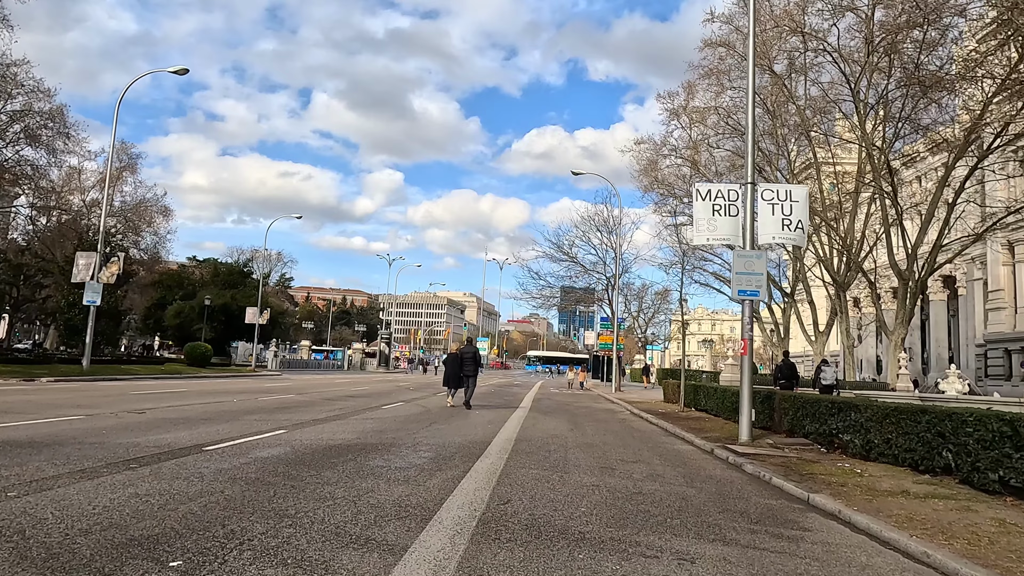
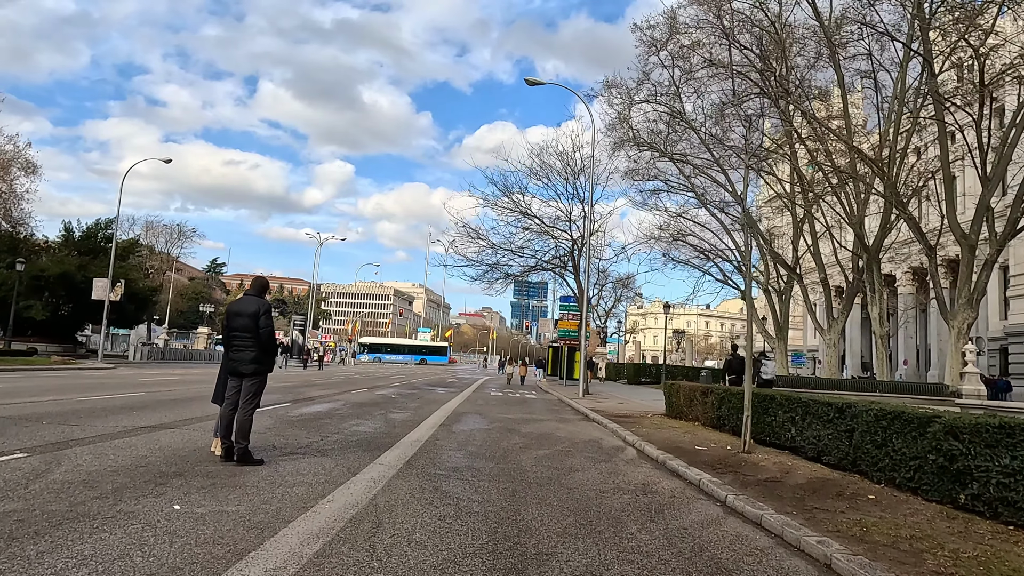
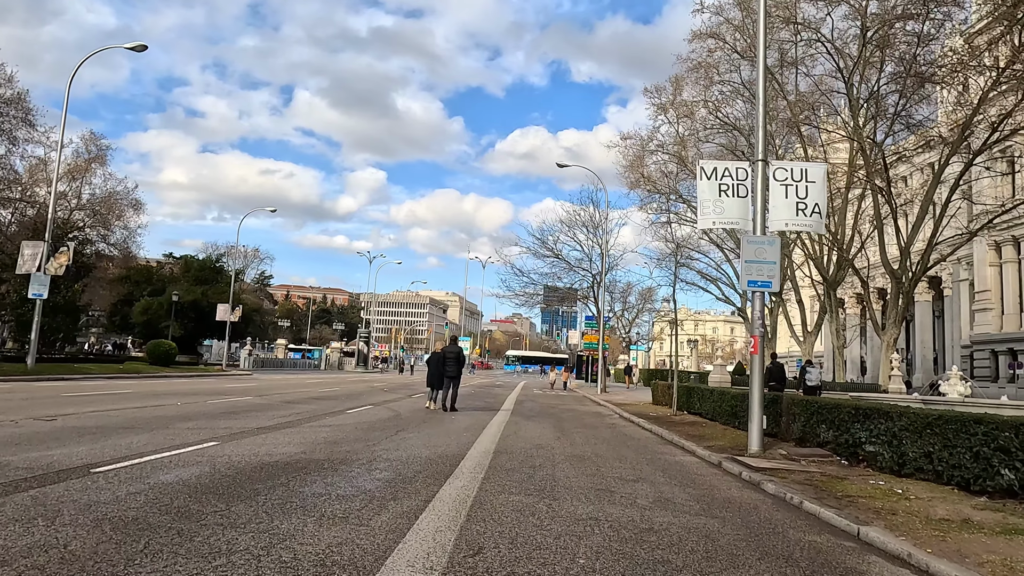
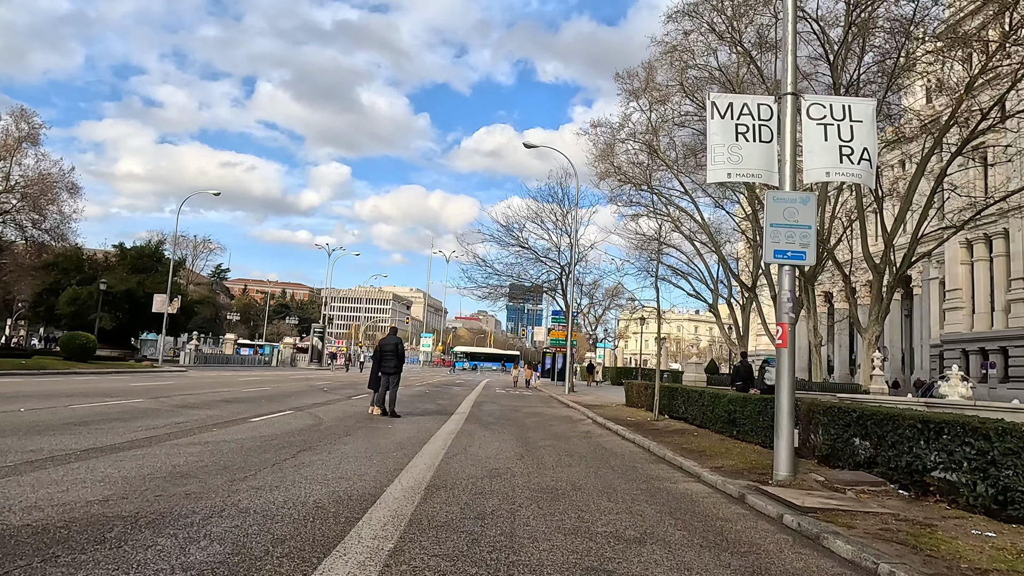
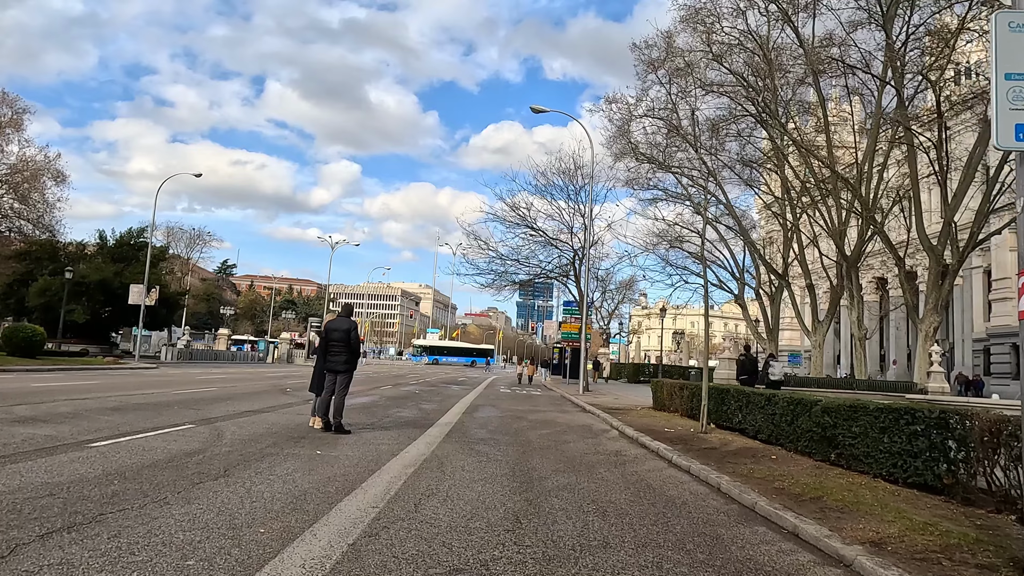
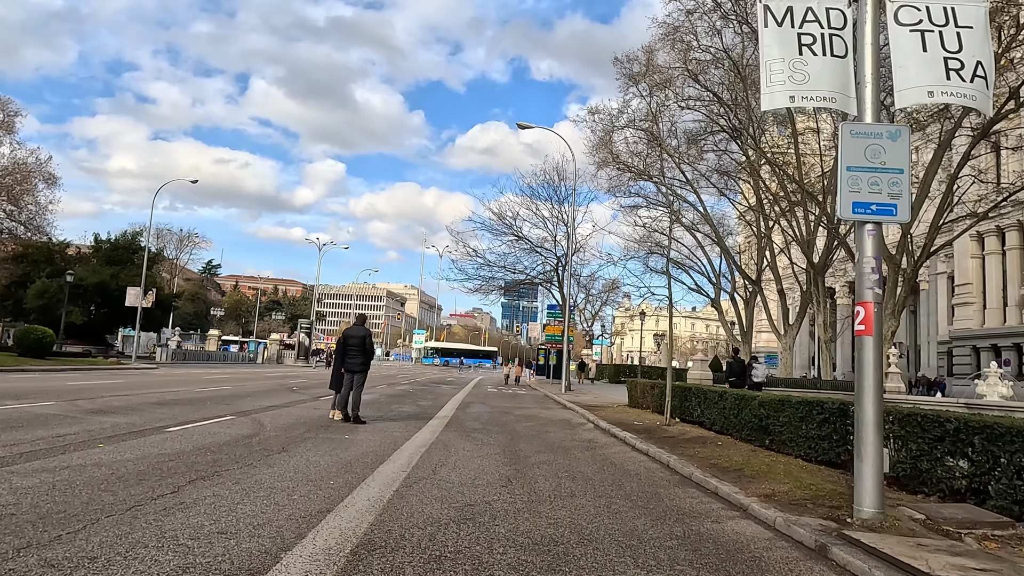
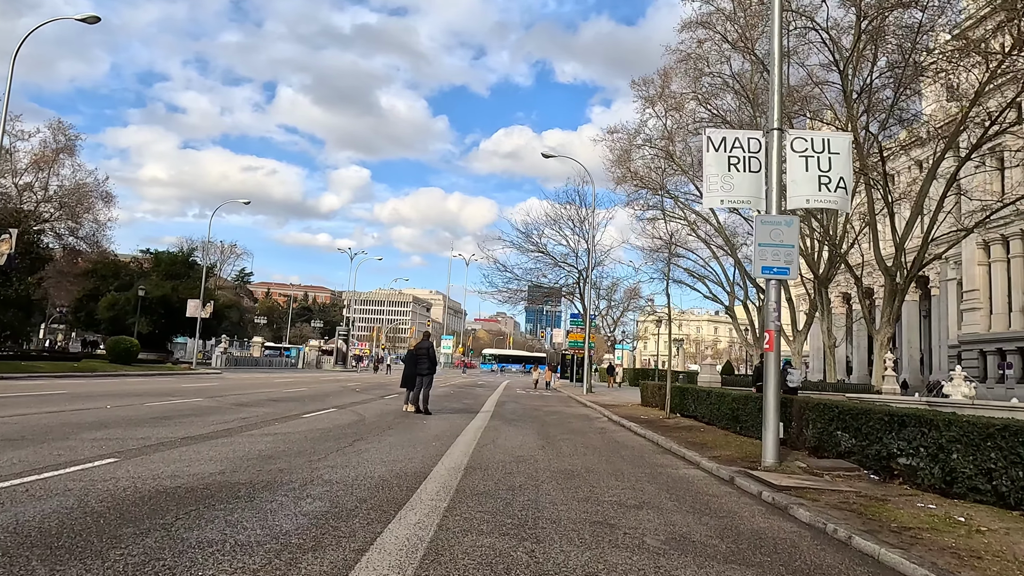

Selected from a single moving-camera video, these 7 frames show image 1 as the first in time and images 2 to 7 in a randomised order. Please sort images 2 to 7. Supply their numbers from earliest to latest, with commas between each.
3, 7, 4, 6, 5, 2
